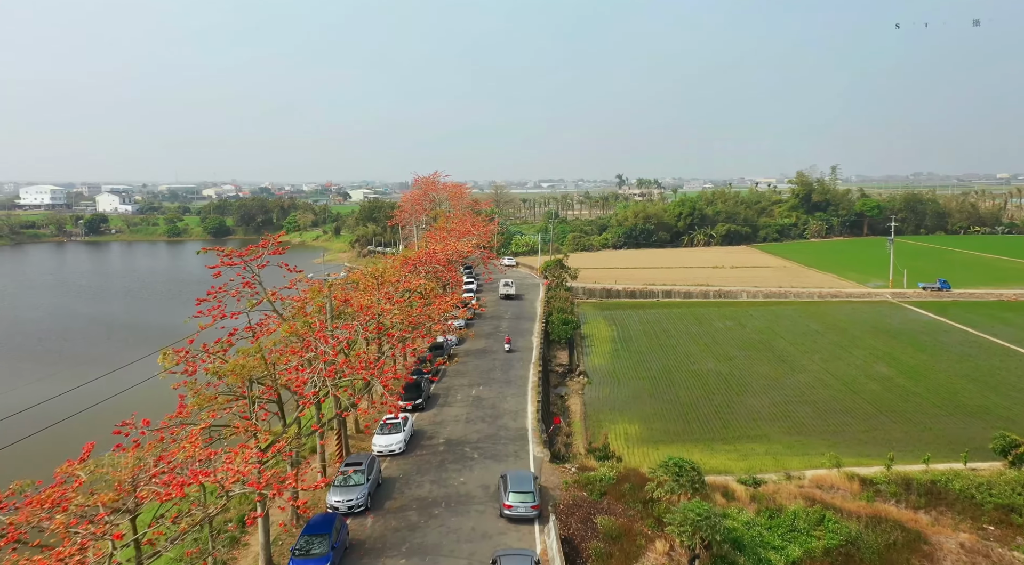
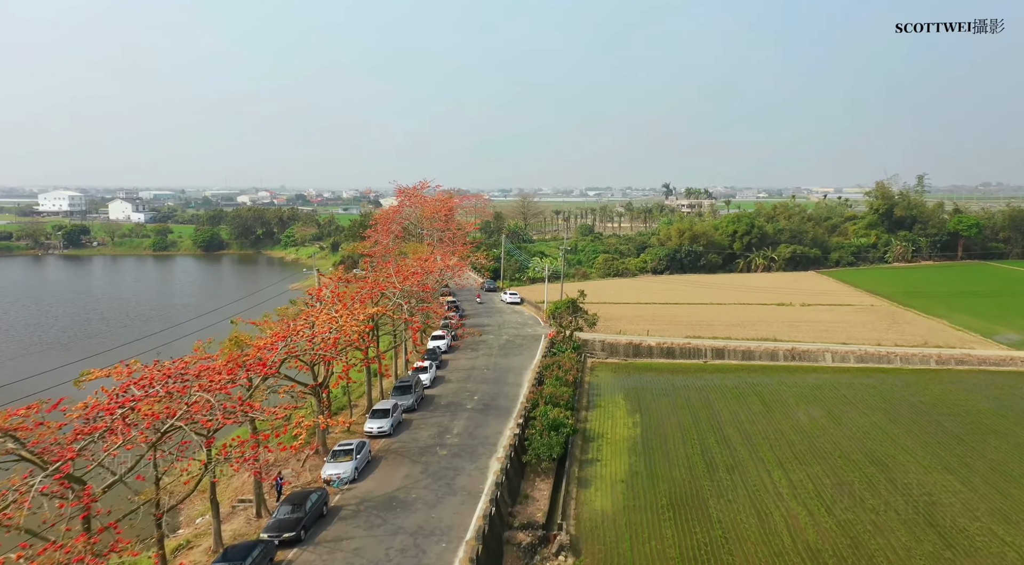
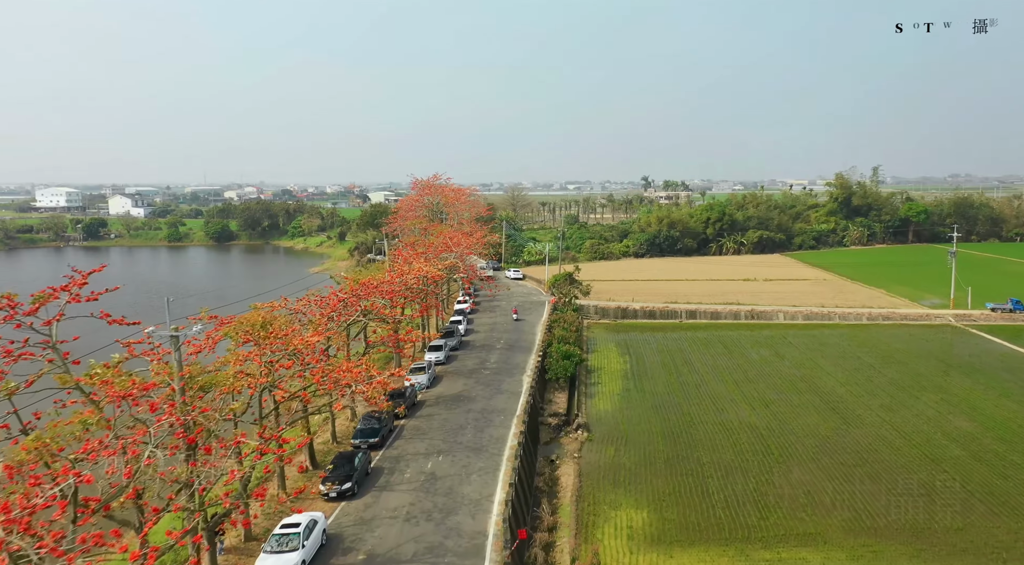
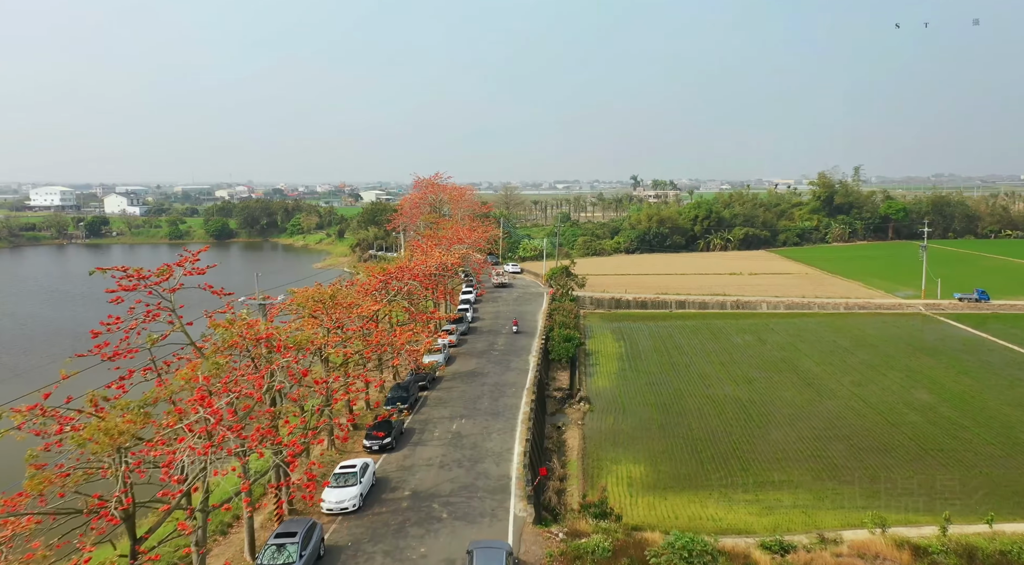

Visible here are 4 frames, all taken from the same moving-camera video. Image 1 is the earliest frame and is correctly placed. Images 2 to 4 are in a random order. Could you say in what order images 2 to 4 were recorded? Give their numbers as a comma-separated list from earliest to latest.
4, 3, 2
